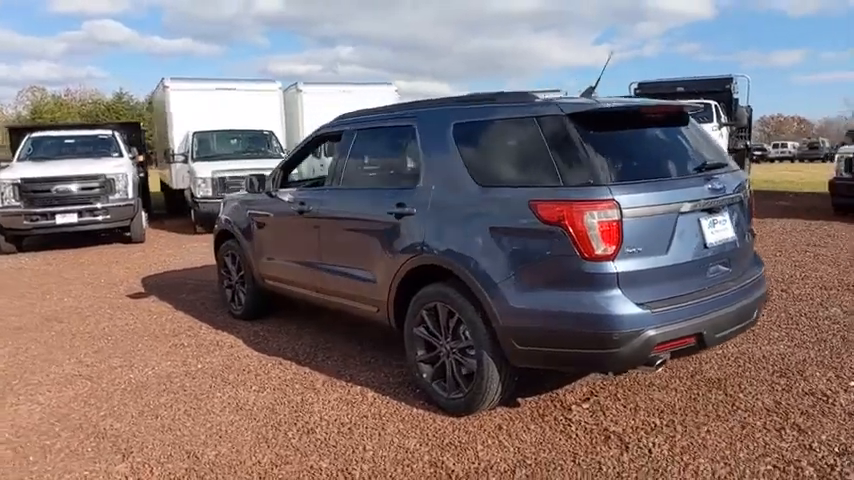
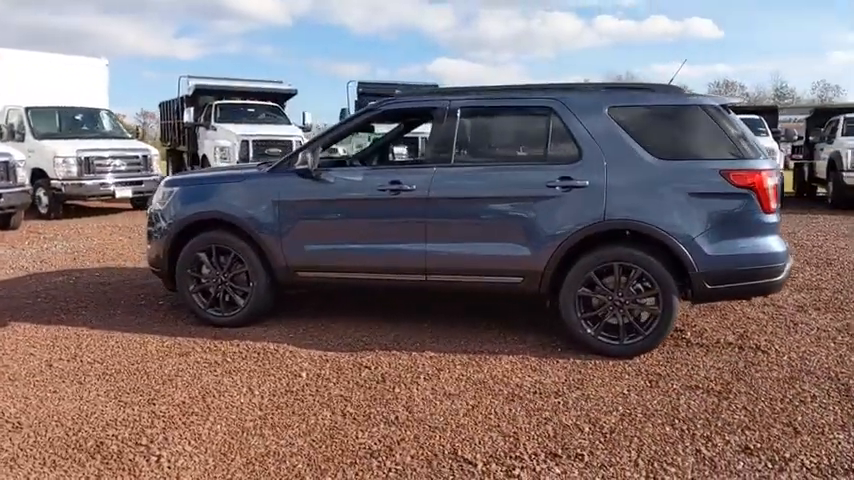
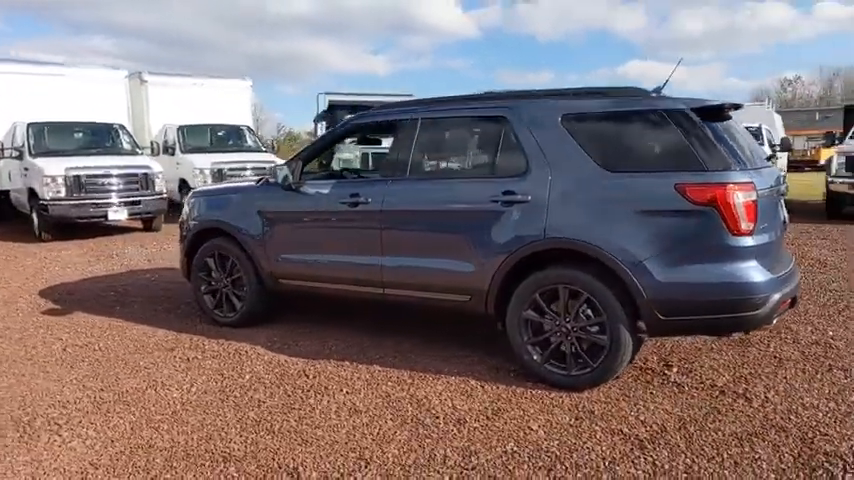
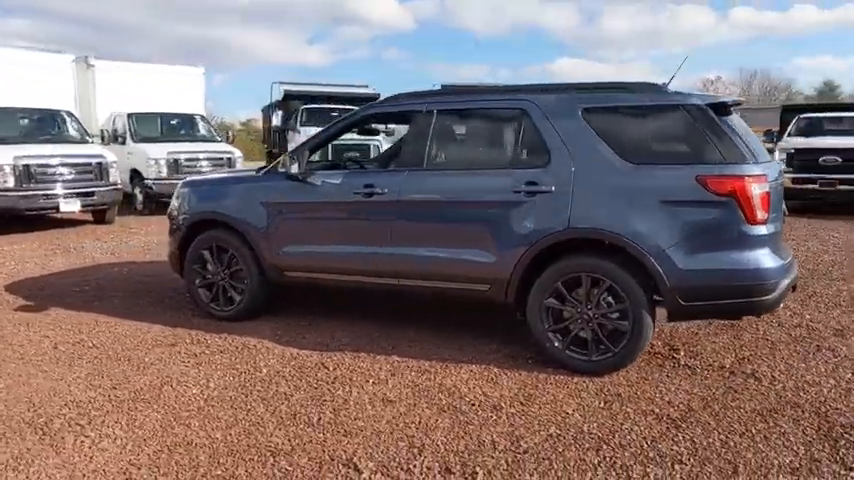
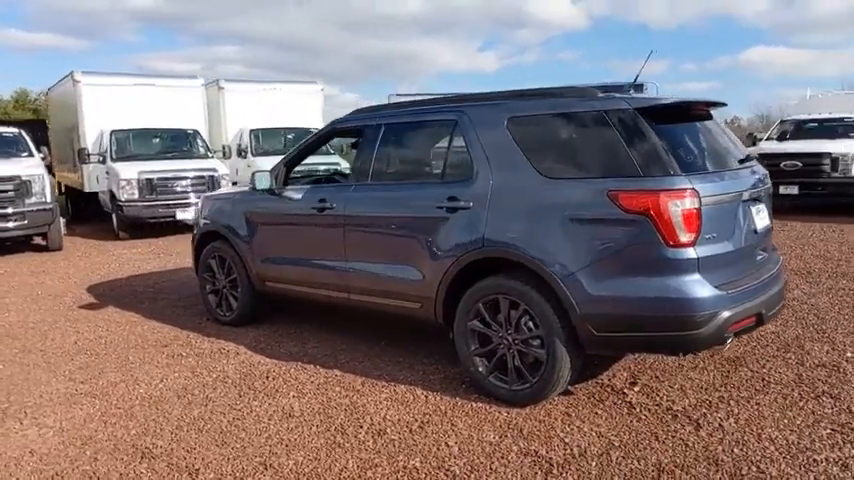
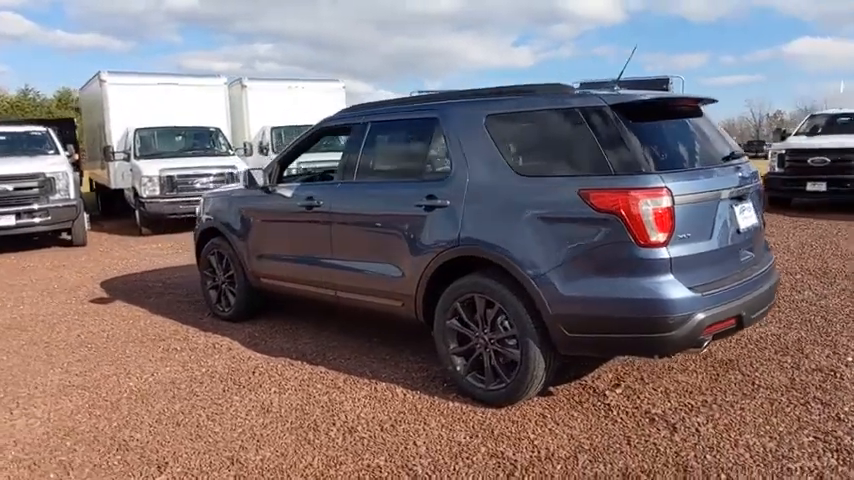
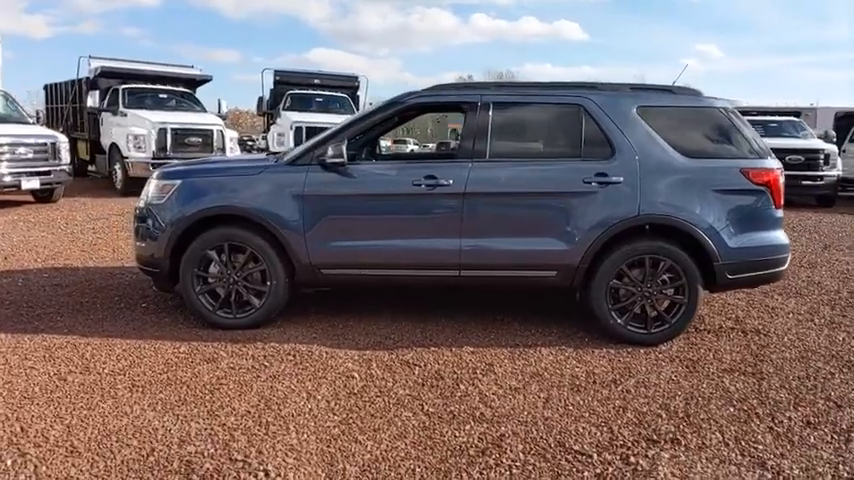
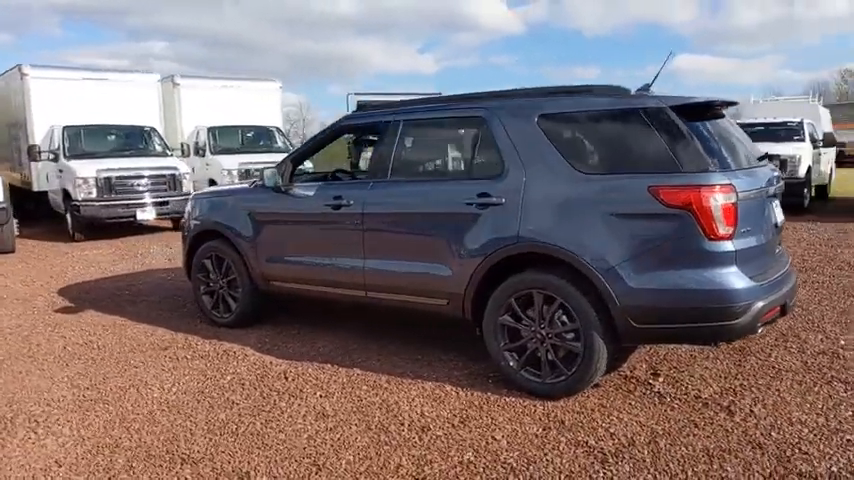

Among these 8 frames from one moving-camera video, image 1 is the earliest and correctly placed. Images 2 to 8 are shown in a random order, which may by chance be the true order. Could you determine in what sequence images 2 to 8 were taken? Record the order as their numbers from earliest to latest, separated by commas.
6, 5, 8, 3, 4, 2, 7
